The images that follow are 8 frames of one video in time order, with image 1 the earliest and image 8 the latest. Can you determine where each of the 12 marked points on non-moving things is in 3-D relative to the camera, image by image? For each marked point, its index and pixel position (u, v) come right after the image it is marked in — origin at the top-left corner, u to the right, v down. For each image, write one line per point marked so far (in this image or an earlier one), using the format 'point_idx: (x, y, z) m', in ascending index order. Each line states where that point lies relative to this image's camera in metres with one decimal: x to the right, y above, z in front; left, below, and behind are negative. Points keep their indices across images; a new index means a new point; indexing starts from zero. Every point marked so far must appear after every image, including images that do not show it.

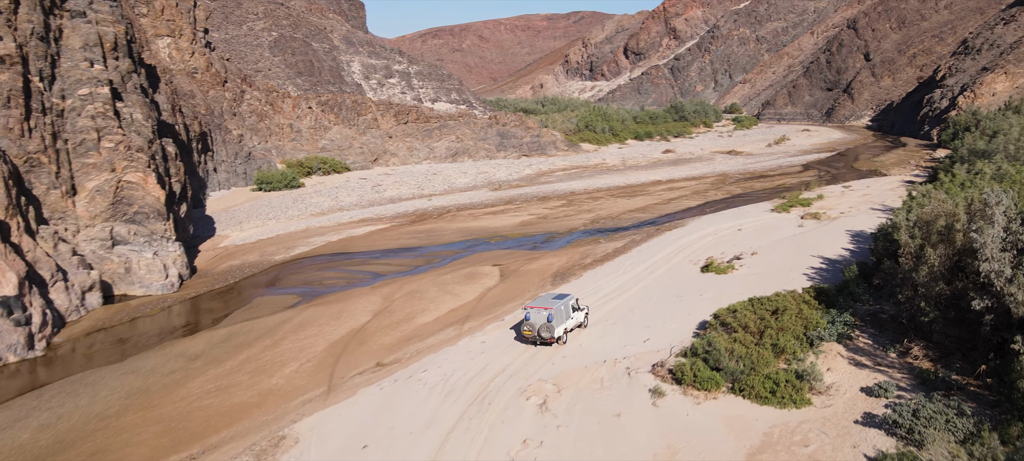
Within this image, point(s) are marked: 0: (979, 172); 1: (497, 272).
0: (+8.0, +1.0, +12.5) m
1: (-0.3, -0.7, +12.5) m
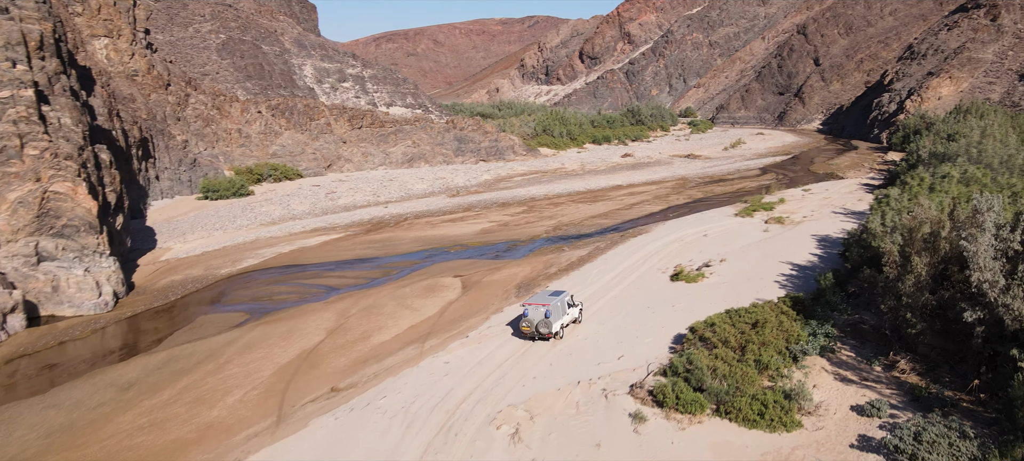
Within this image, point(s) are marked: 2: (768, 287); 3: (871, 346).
0: (+7.3, +0.9, +12.4) m
1: (-0.9, -0.9, +11.9) m
2: (+3.8, -0.8, +10.9) m
3: (+3.8, -1.2, +7.8) m
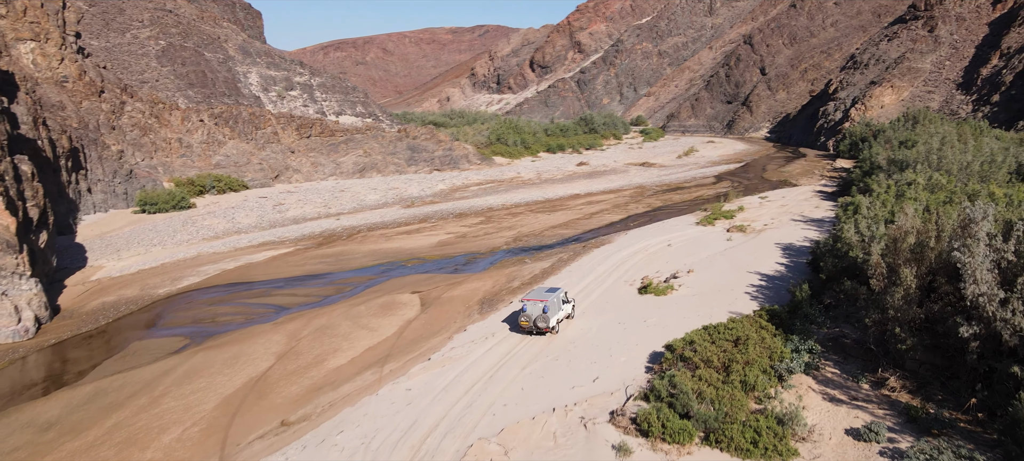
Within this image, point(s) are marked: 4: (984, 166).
0: (+6.7, +0.8, +12.3) m
1: (-1.5, -1.1, +11.3) m
2: (+3.3, -1.0, +10.6) m
3: (+3.5, -1.3, +7.4) m
4: (+8.9, +1.2, +13.9) m
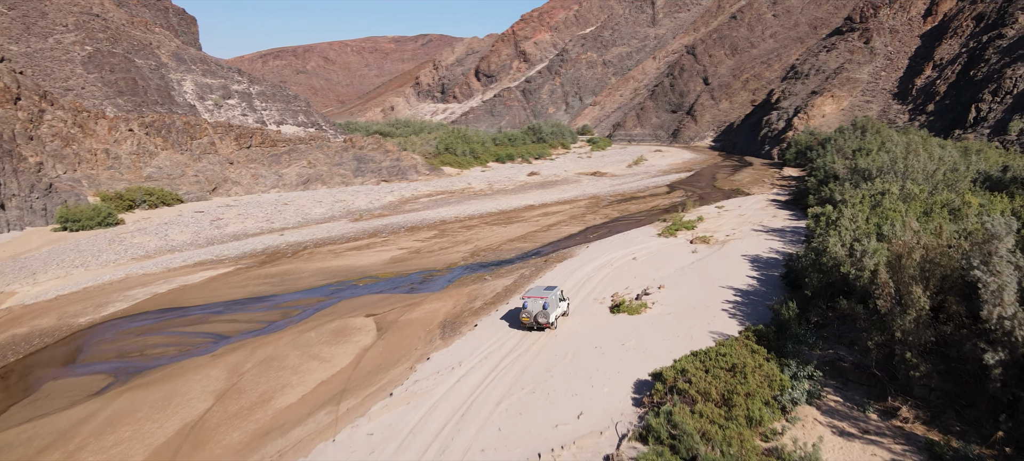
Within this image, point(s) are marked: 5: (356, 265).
0: (+6.0, +0.6, +12.0) m
1: (-2.0, -1.3, +10.3) m
2: (+2.8, -1.2, +10.0) m
3: (+3.2, -1.5, +6.9) m
4: (+8.2, +1.0, +13.8) m
5: (-3.0, -0.7, +14.3) m
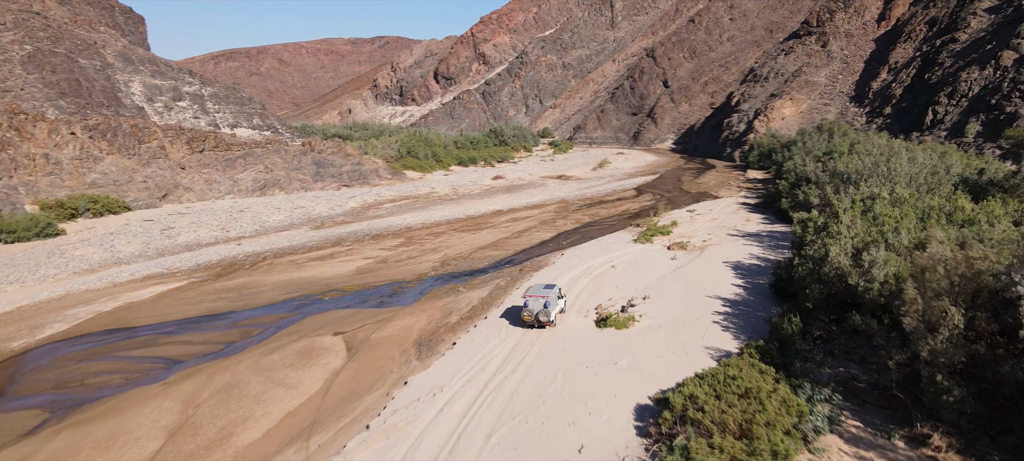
0: (+5.7, +0.5, +11.7) m
1: (-2.2, -1.5, +9.5) m
2: (+2.6, -1.3, +9.5) m
3: (+3.2, -1.6, +6.4) m
4: (+7.7, +1.0, +13.5) m
5: (-3.5, -0.9, +13.5) m
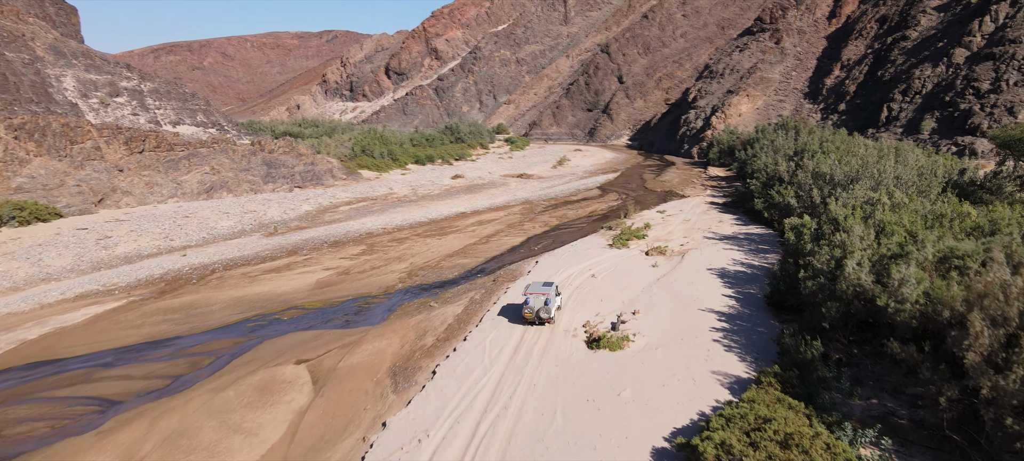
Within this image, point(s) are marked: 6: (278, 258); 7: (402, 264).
0: (+5.3, +0.4, +11.1) m
1: (-2.4, -1.7, +8.5) m
2: (+2.4, -1.4, +8.7) m
3: (+3.2, -1.7, +5.7) m
4: (+7.2, +0.9, +13.1) m
5: (-3.9, -1.1, +12.3) m
6: (-4.8, -0.6, +15.1) m
7: (-2.2, -0.7, +14.6) m
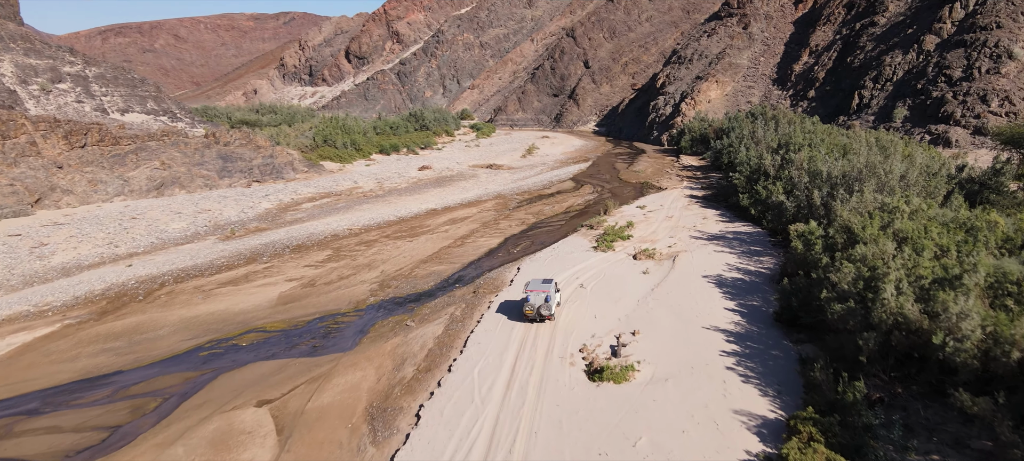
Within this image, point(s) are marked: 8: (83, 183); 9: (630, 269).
0: (+5.1, +0.3, +10.3) m
1: (-2.4, -1.9, +7.3) m
2: (+2.3, -1.6, +7.8) m
3: (+3.3, -2.0, +4.8) m
4: (+6.9, +0.9, +12.4) m
5: (-4.2, -1.2, +11.0) m
6: (-5.2, -0.7, +13.8) m
7: (-2.6, -0.8, +13.5) m
8: (-11.4, +1.3, +19.6) m
9: (+2.1, -0.7, +13.2) m
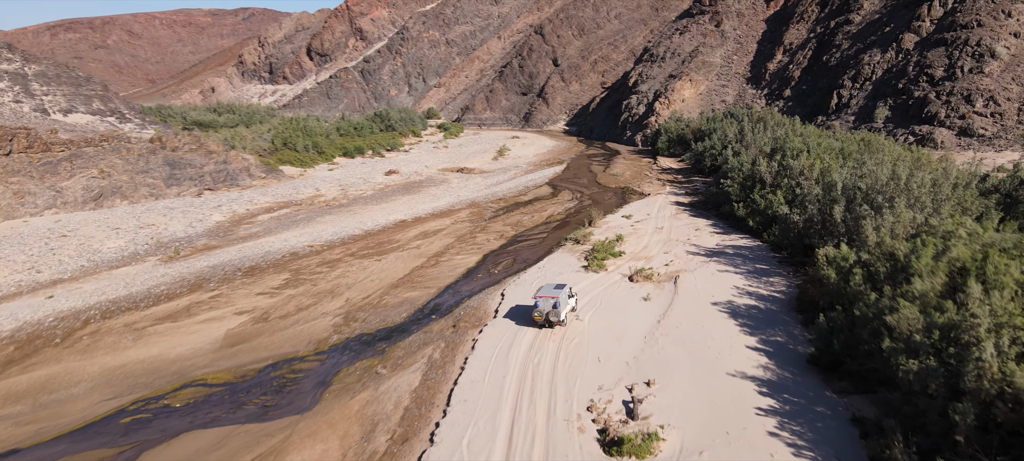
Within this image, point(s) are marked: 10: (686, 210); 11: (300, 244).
0: (+5.0, 0.0, +9.0) m
1: (-2.4, -2.3, +5.7) m
2: (+2.3, -2.0, +6.4) m
3: (+3.4, -2.3, +3.4) m
4: (+6.7, +0.6, +11.1) m
5: (-4.3, -1.6, +9.3) m
6: (-5.5, -1.1, +12.0) m
7: (-2.8, -1.1, +11.8) m
8: (-12.0, +0.8, +17.5) m
9: (+1.8, -1.0, +11.7) m
10: (+4.6, +0.5, +19.5) m
11: (-4.6, -0.3, +15.9) m
